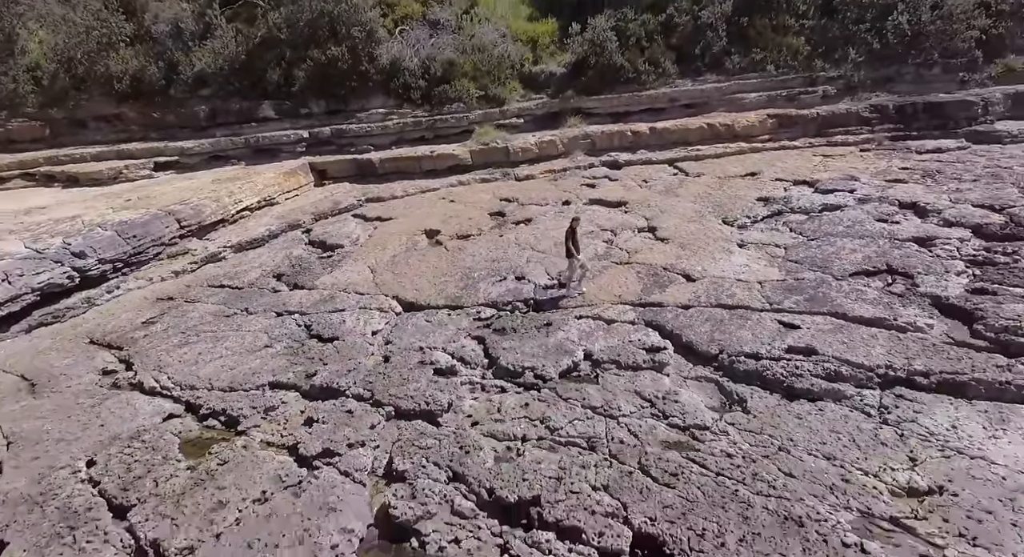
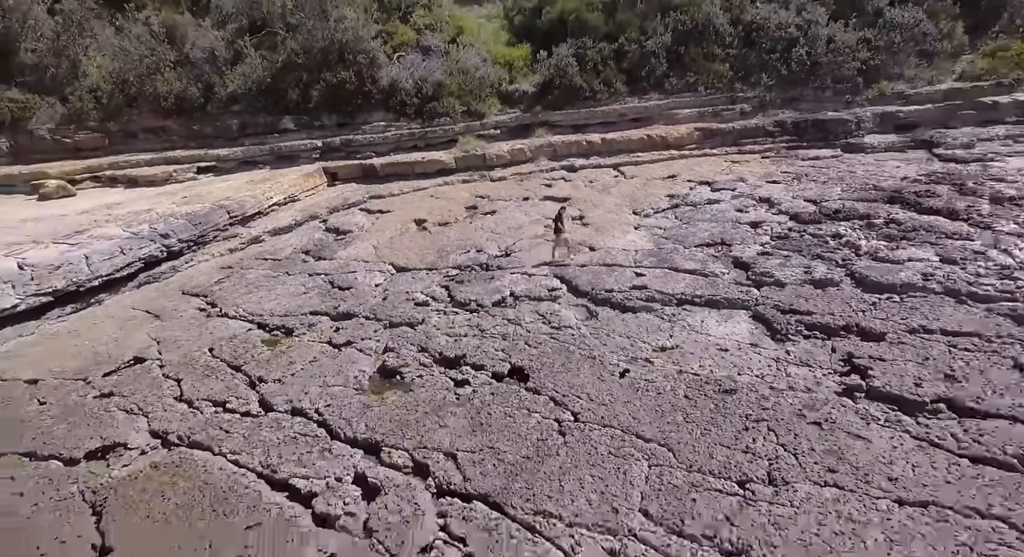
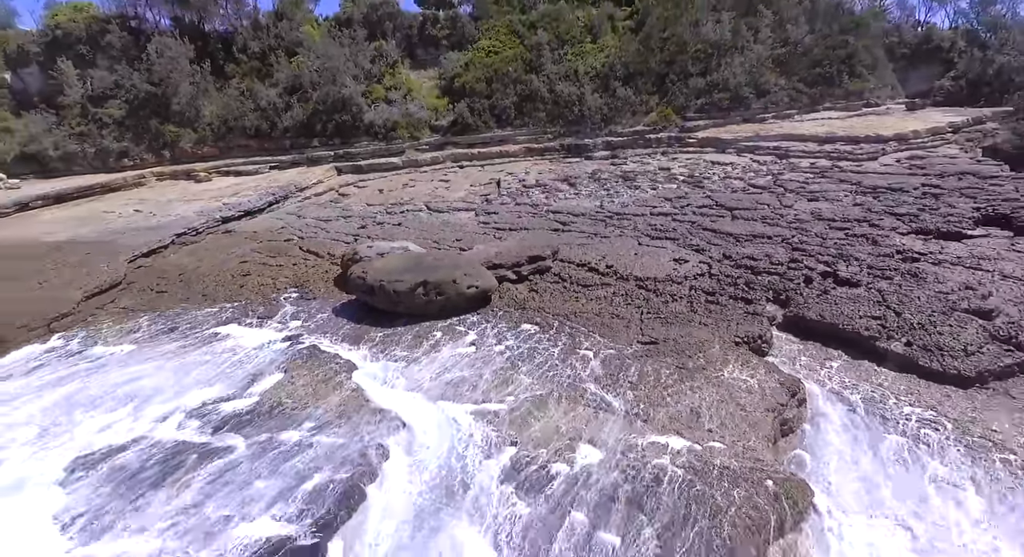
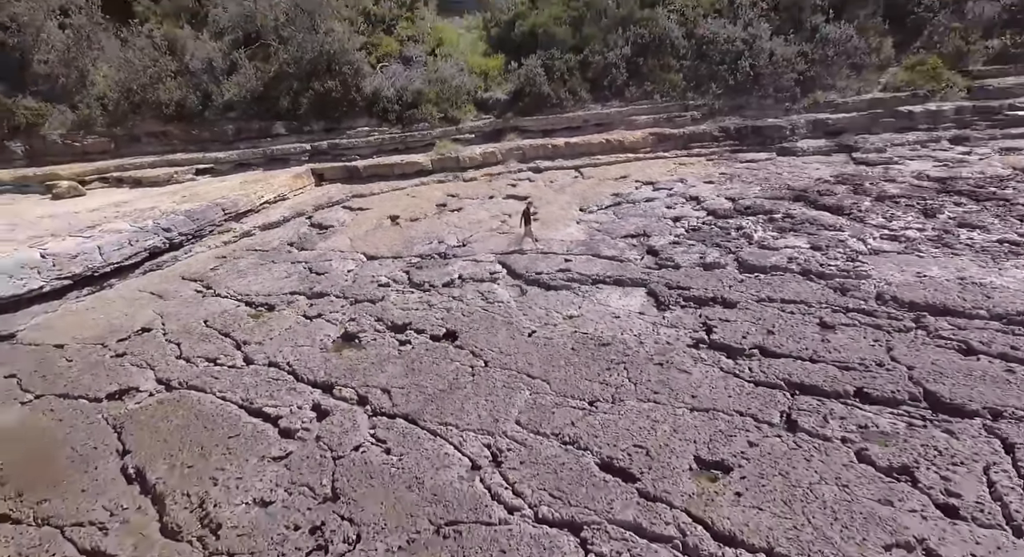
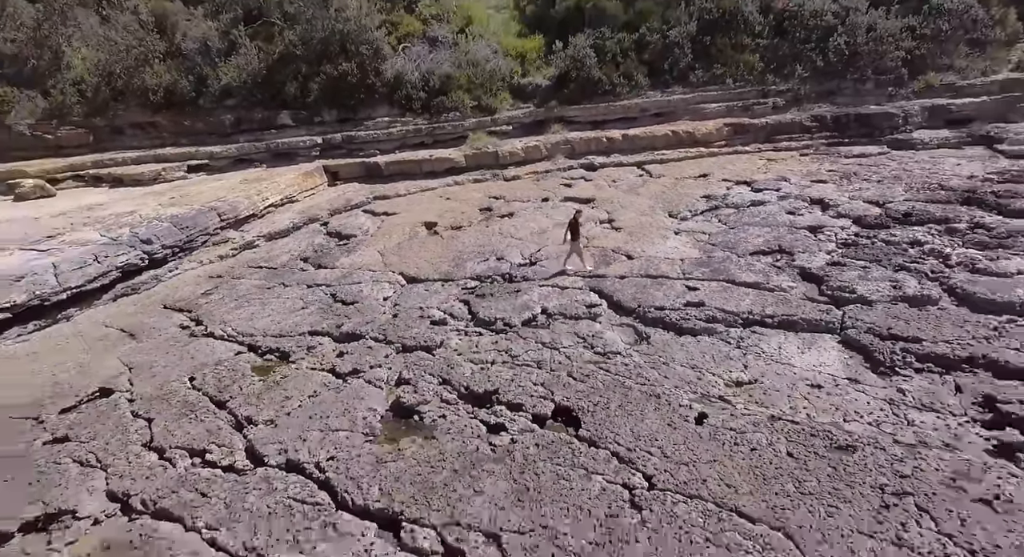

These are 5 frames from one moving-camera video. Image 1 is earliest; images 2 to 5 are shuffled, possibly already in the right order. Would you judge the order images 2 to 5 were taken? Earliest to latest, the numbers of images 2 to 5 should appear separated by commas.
5, 2, 4, 3
